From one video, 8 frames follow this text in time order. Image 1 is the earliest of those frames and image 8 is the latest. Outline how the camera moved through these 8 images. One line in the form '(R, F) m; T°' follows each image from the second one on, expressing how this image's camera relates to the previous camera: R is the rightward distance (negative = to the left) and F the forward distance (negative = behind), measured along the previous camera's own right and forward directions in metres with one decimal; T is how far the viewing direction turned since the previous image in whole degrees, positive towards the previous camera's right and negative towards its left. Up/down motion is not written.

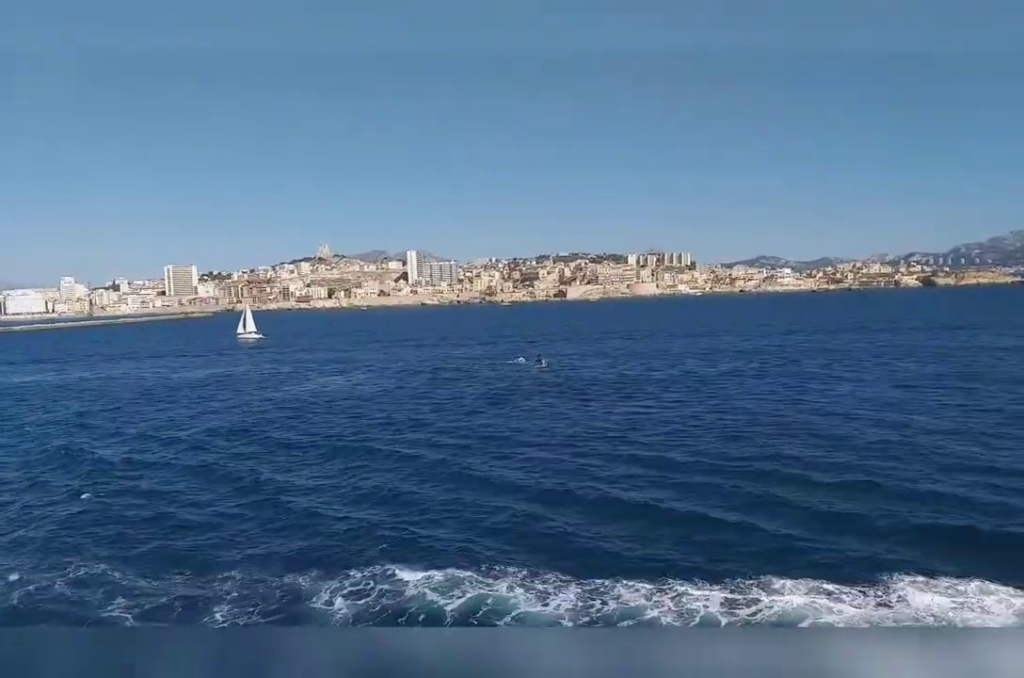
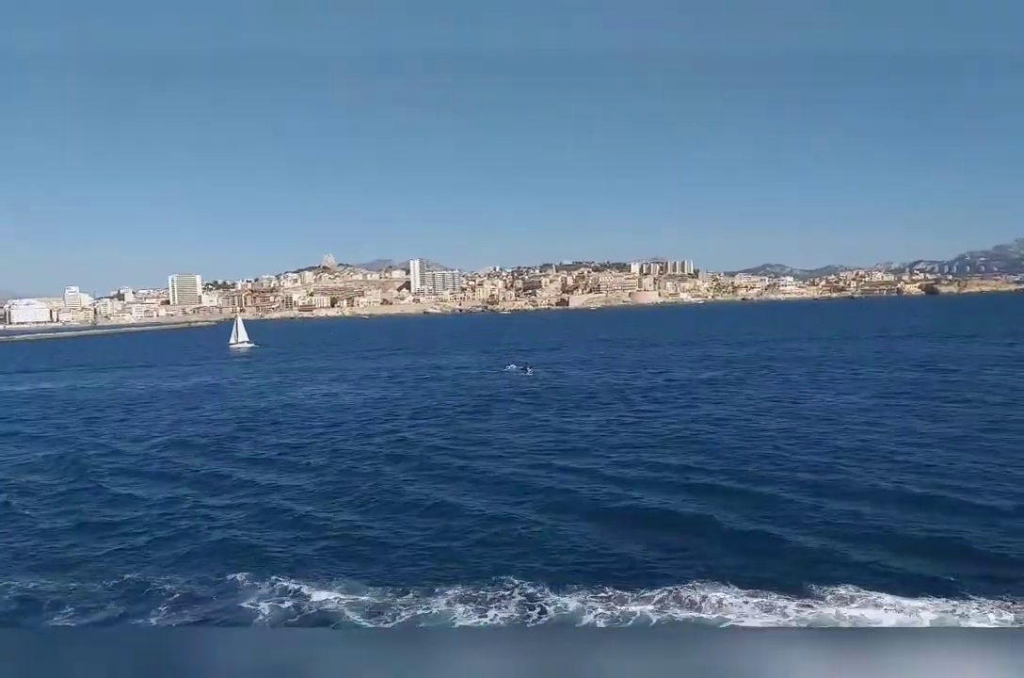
(+0.8, -0.1) m; 0°
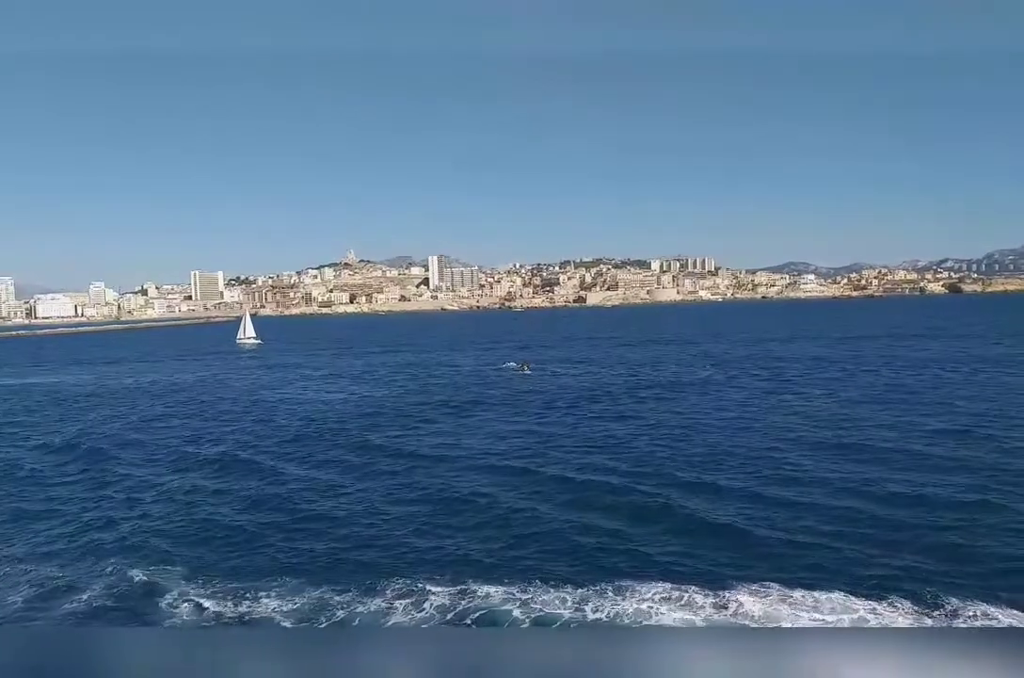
(+1.0, -0.1) m; -2°
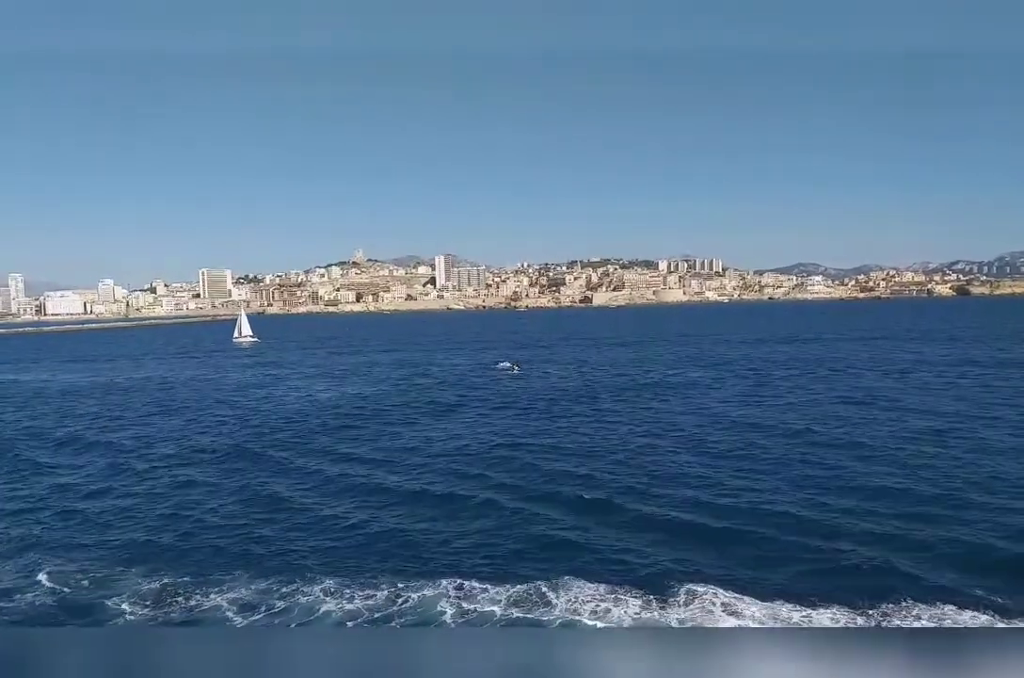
(+0.7, -0.1) m; -1°
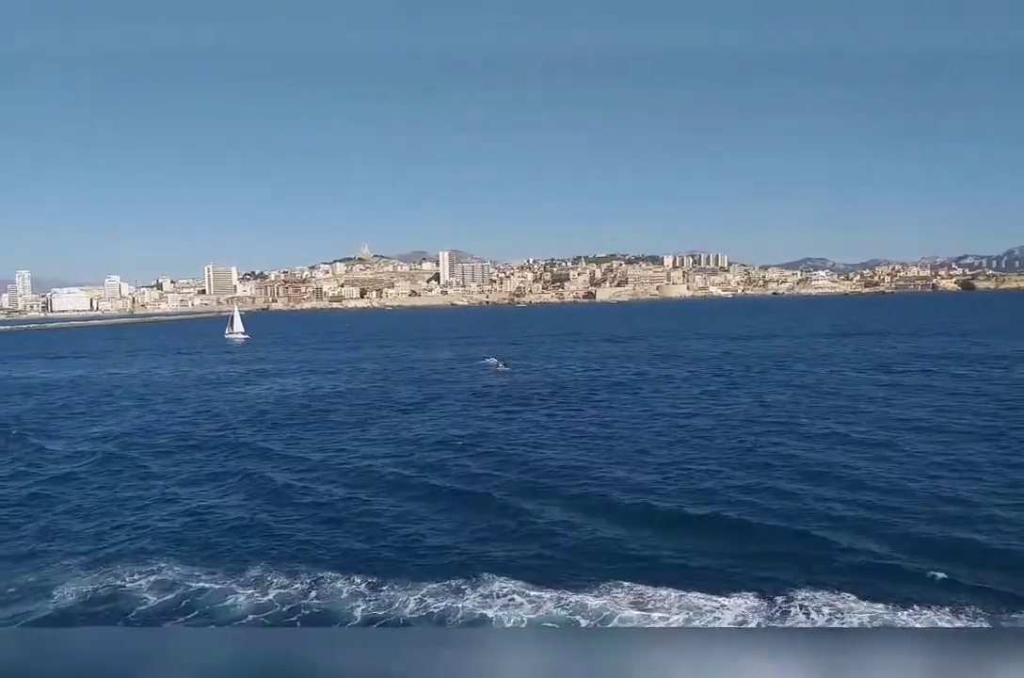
(+0.9, -0.1) m; -1°
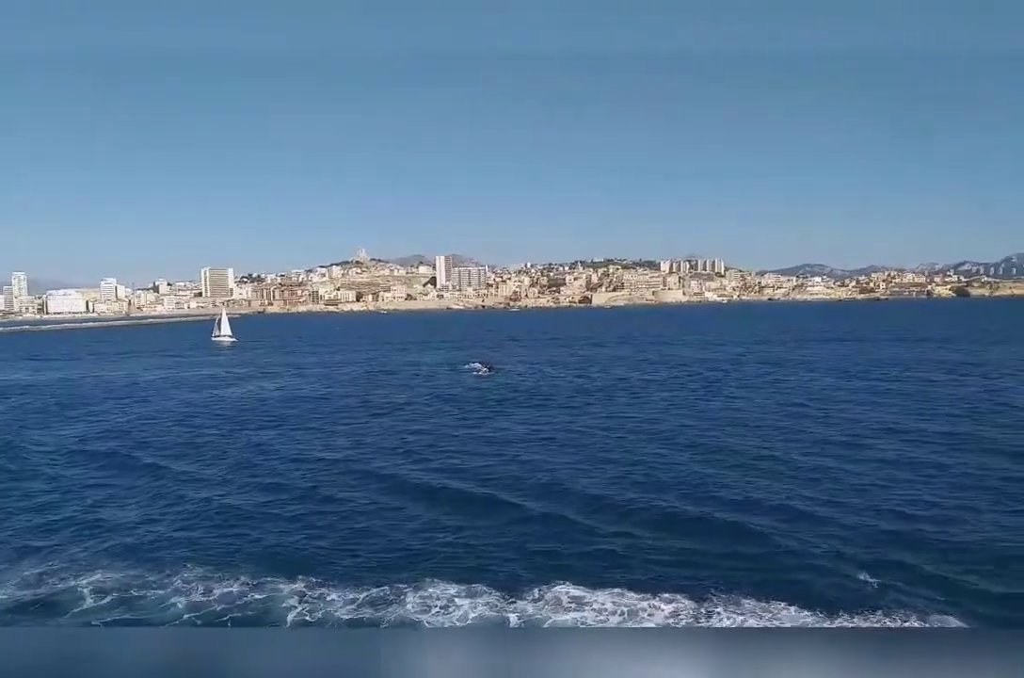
(+0.6, -0.1) m; 0°
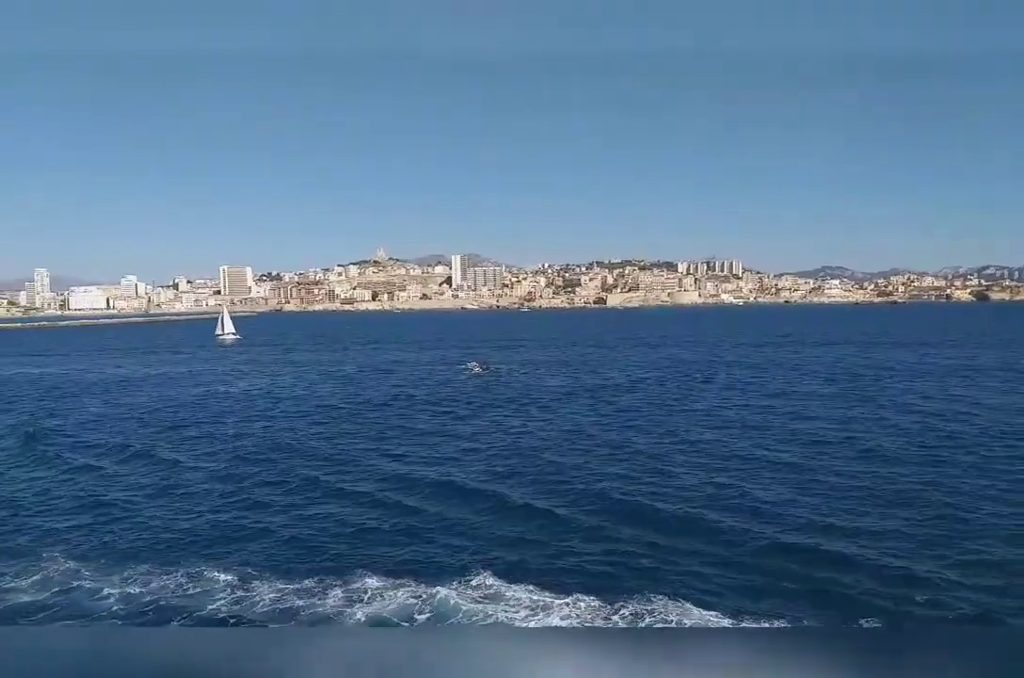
(+1.0, -0.1) m; -1°
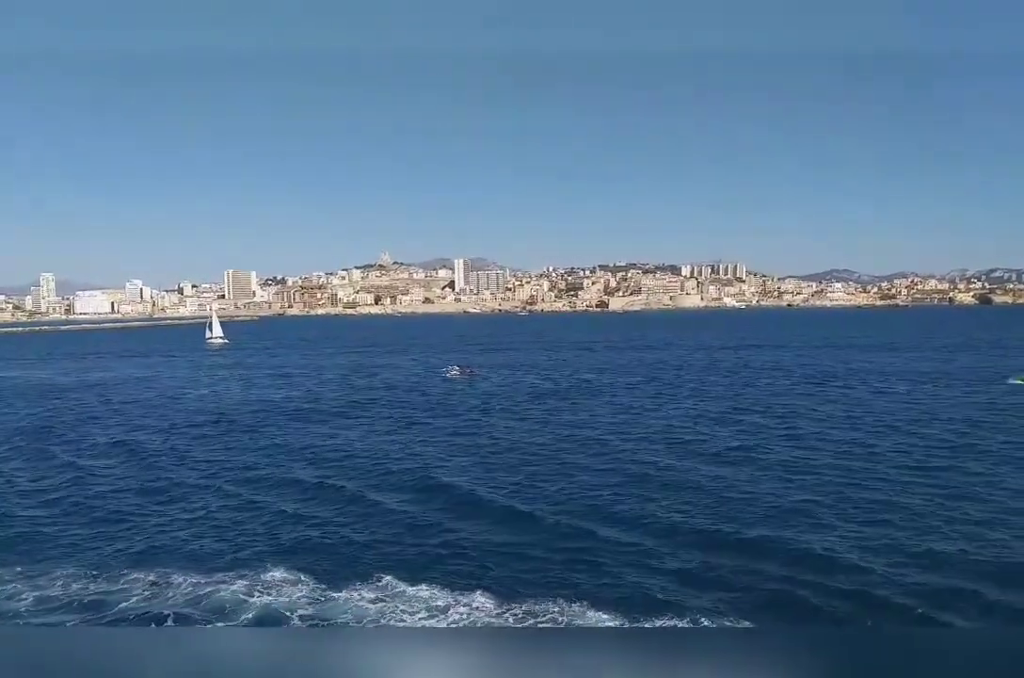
(+1.1, -0.1) m; 0°
